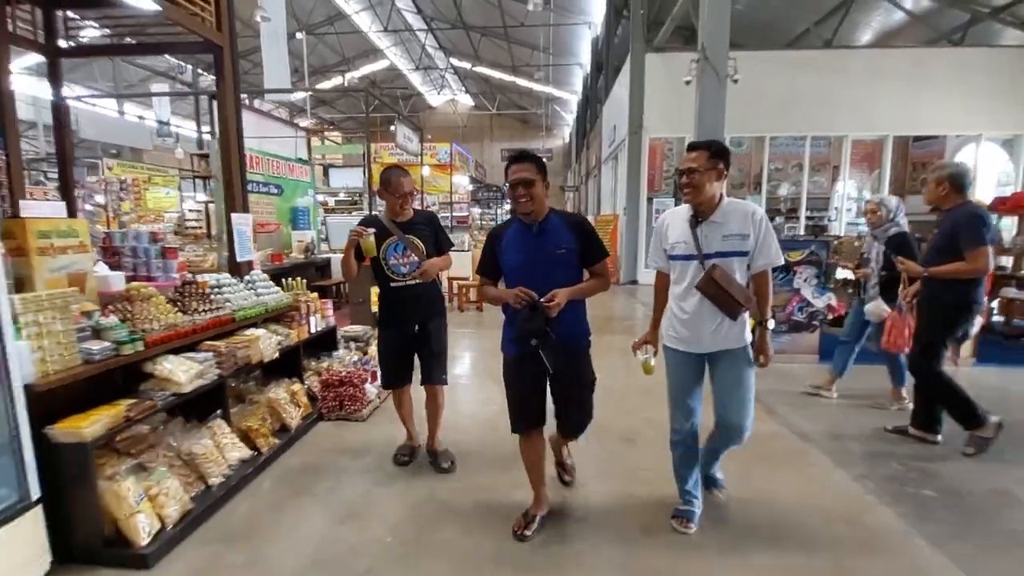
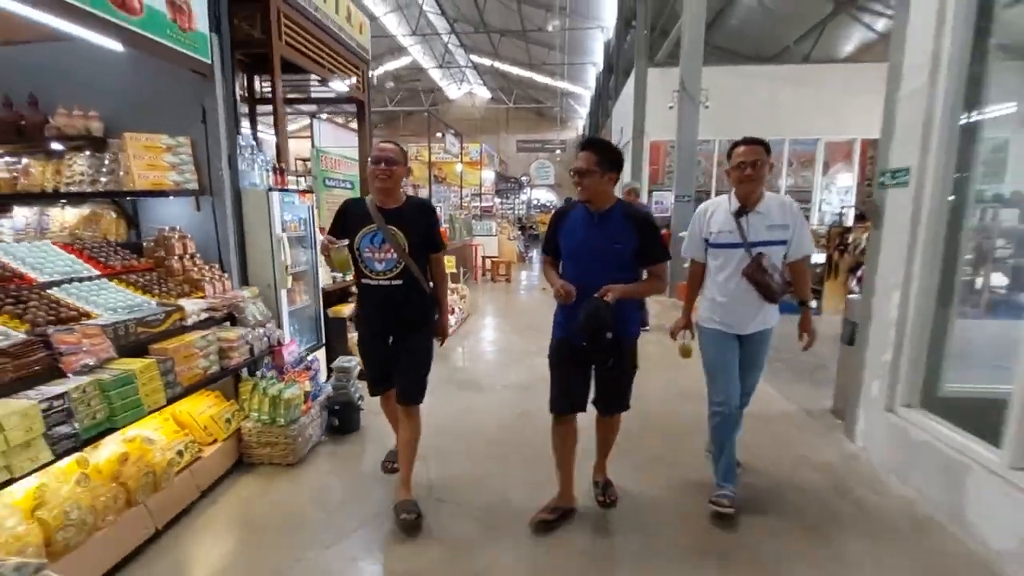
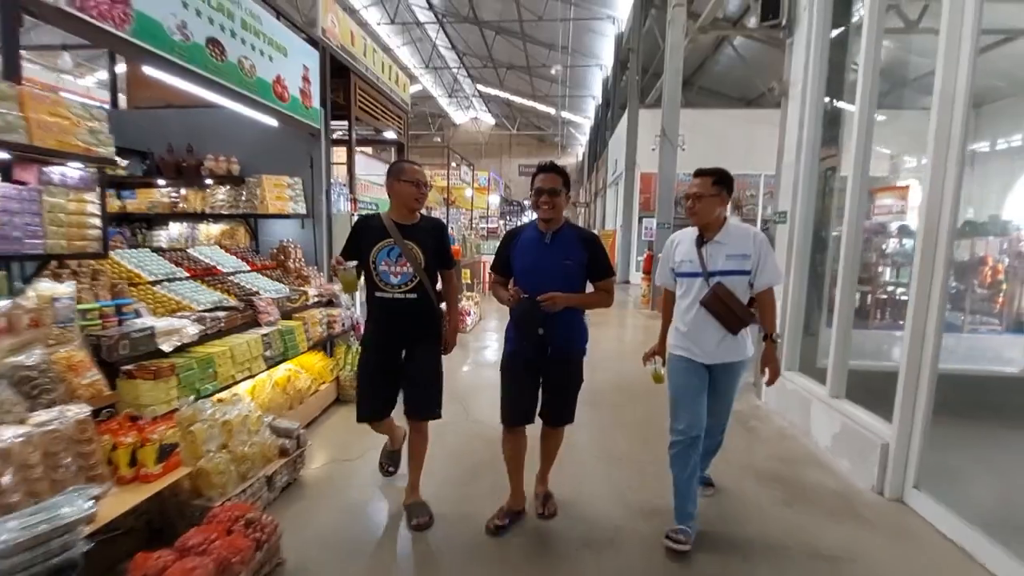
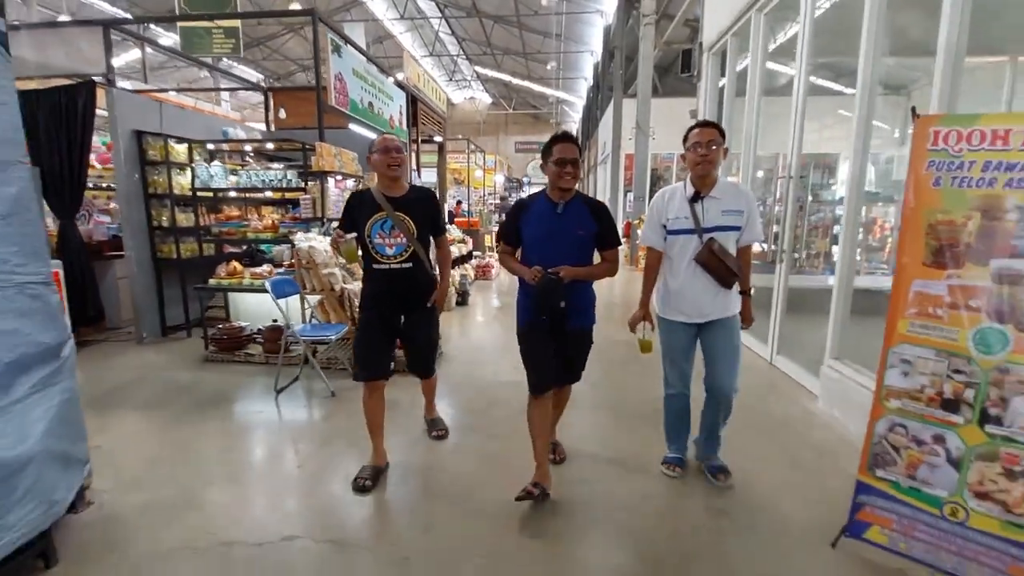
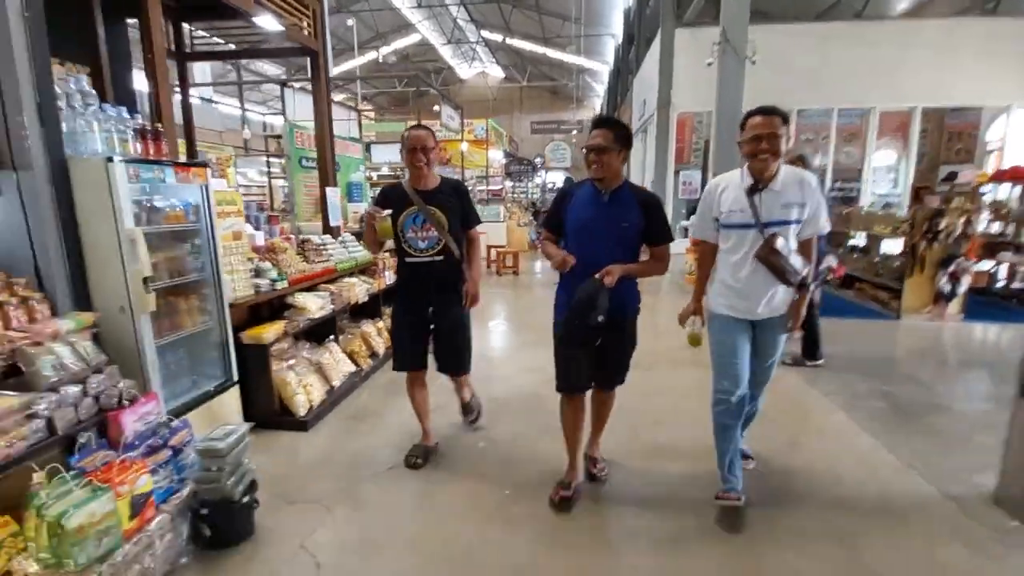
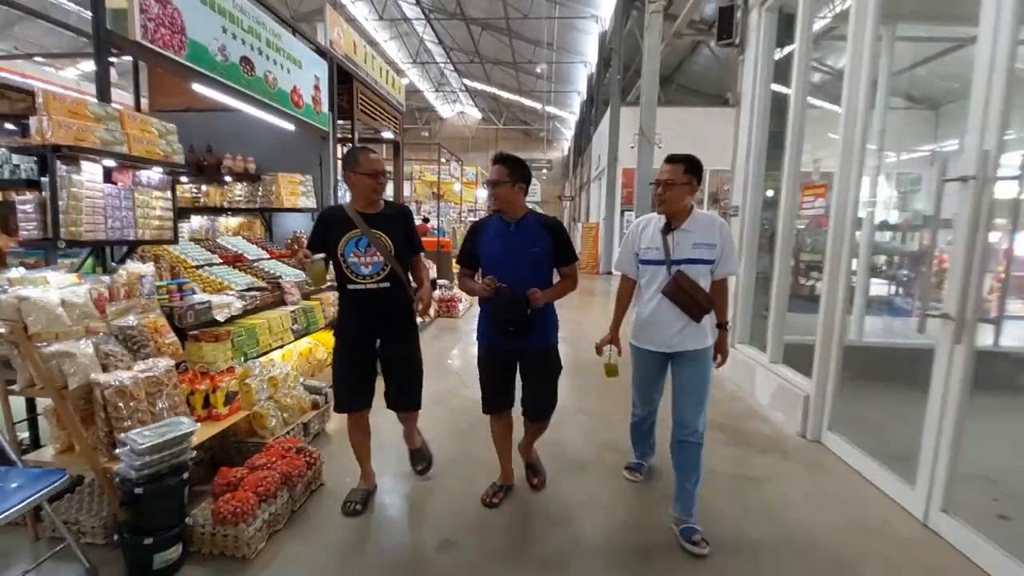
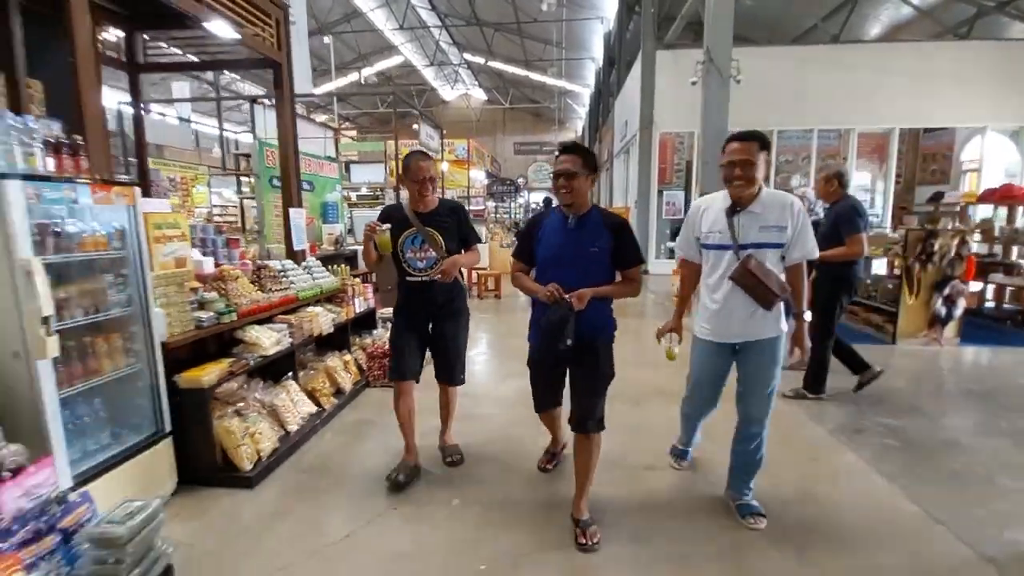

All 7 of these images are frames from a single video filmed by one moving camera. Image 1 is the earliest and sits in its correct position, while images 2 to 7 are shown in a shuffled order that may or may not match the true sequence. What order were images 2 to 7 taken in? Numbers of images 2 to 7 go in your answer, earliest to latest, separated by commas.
7, 5, 2, 3, 6, 4
